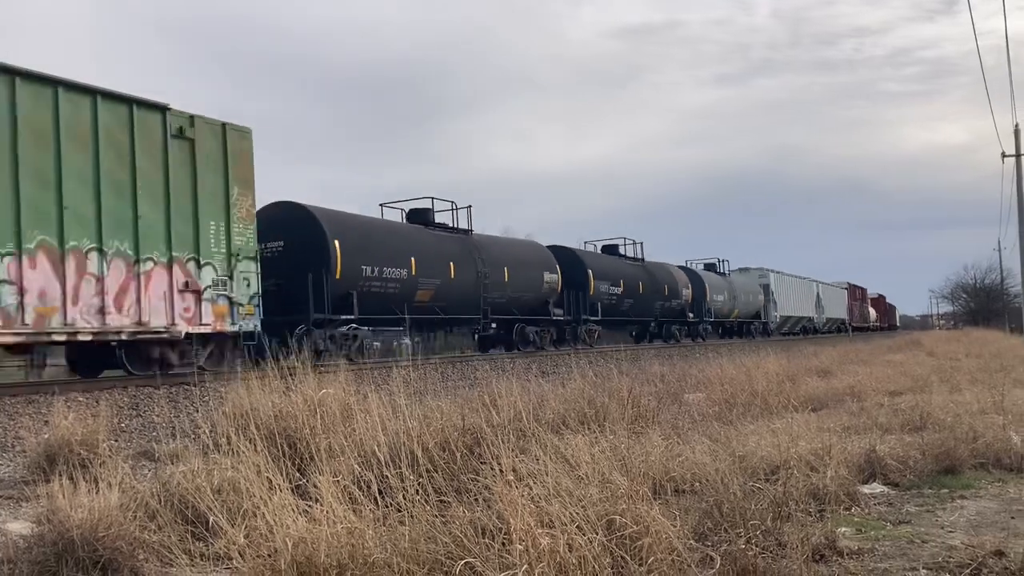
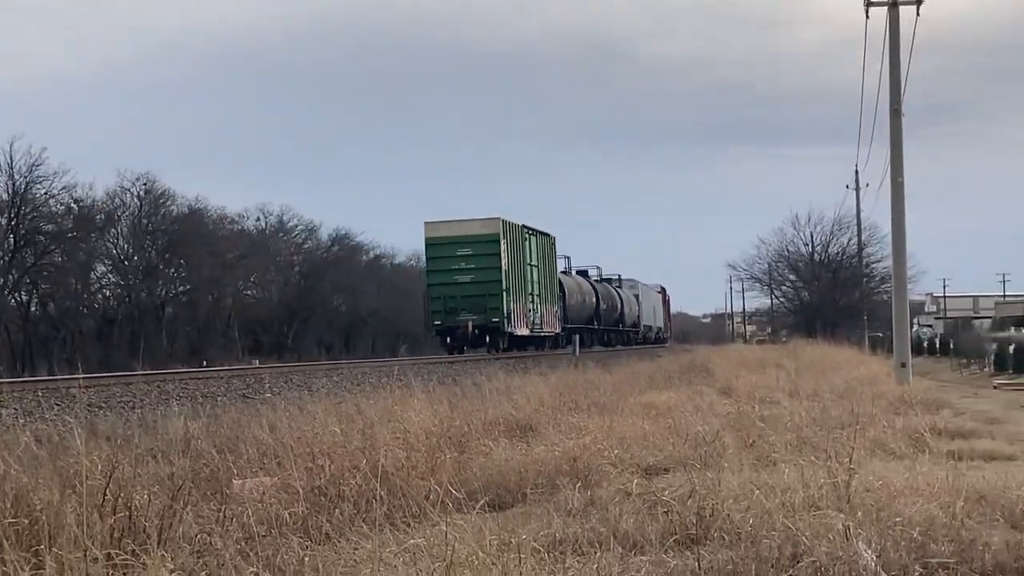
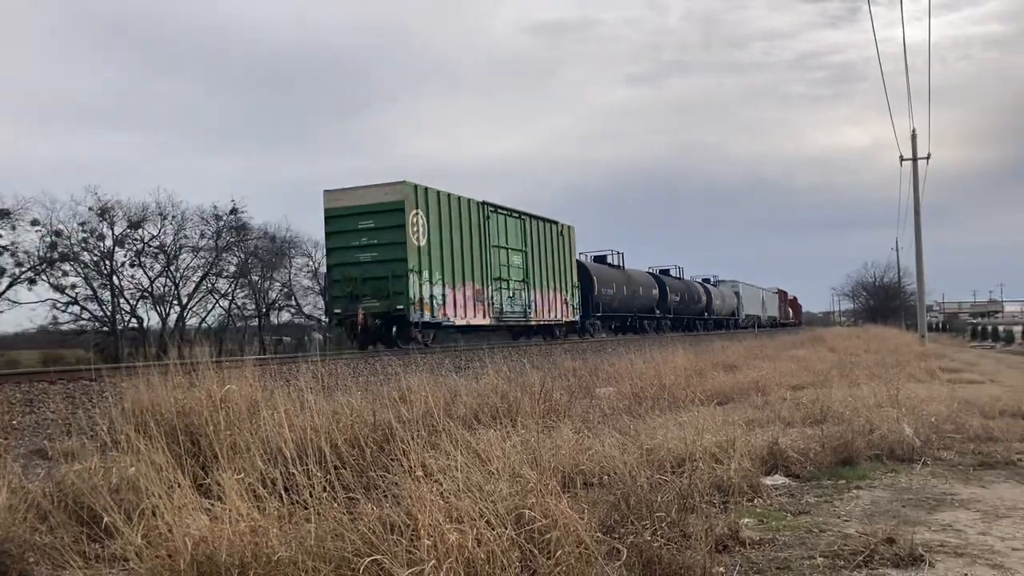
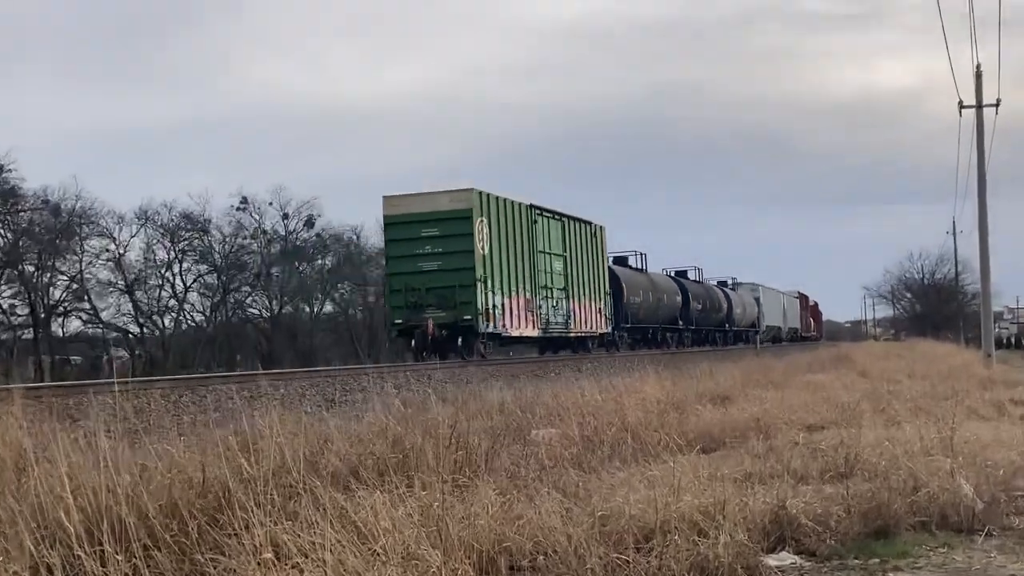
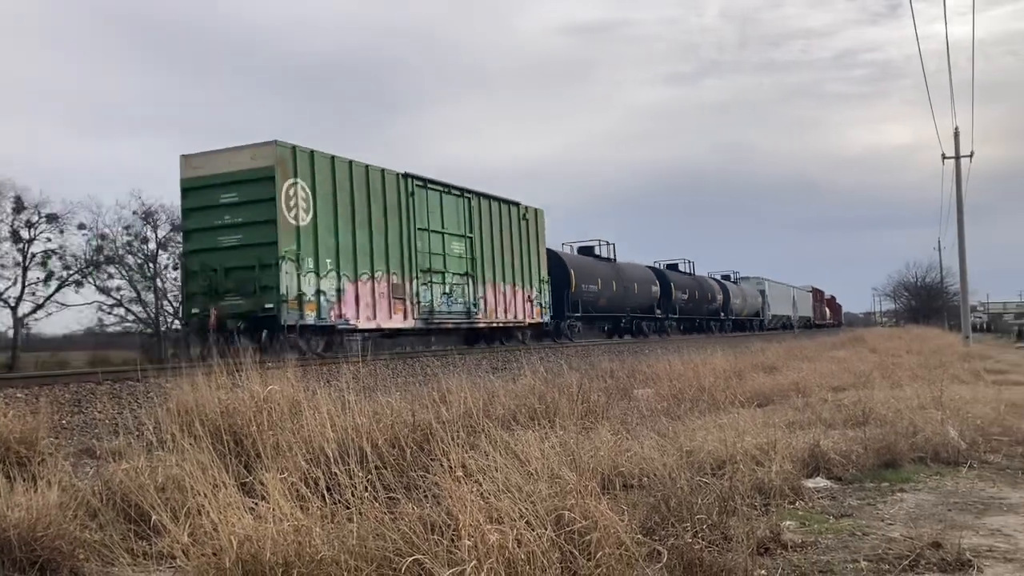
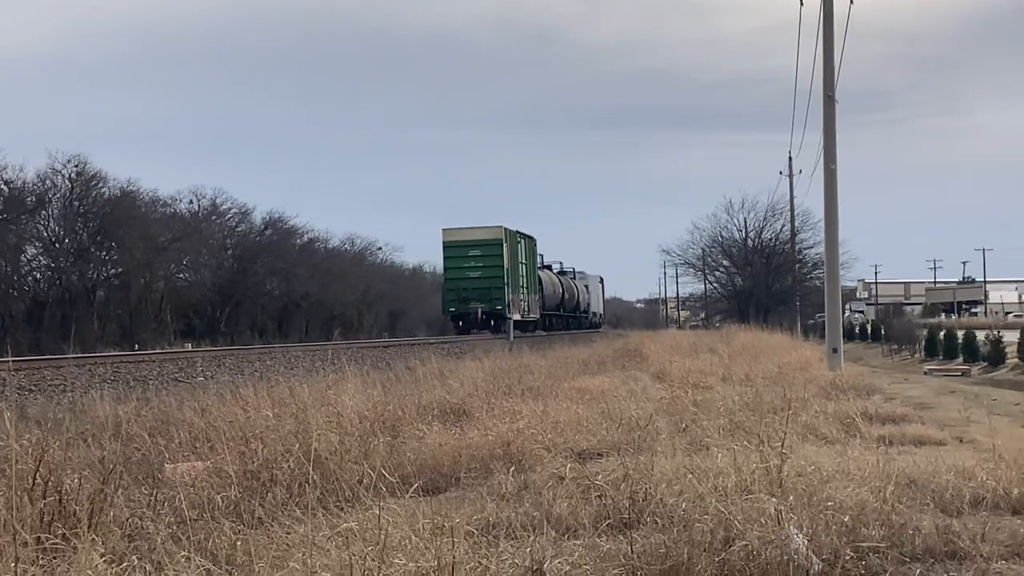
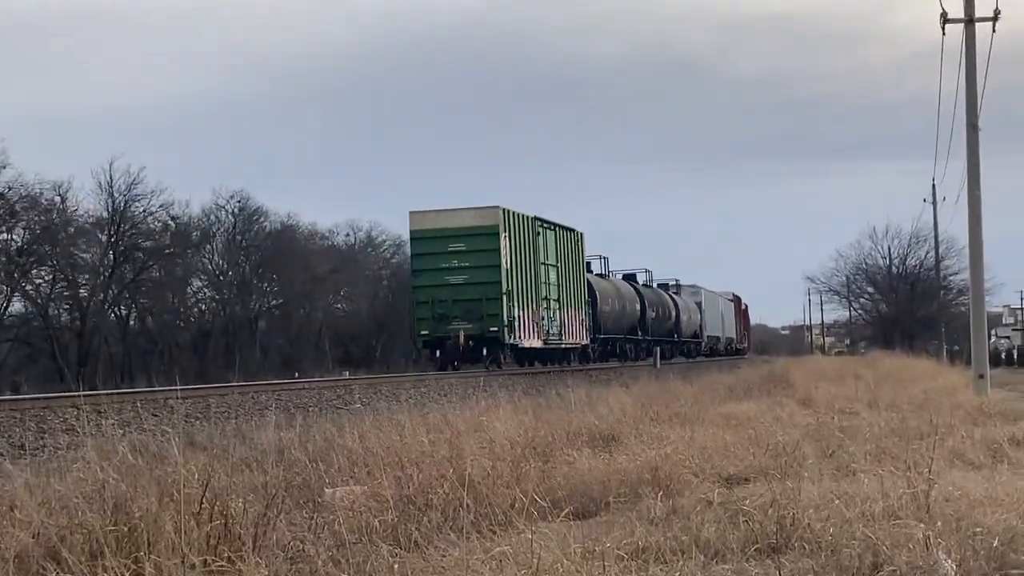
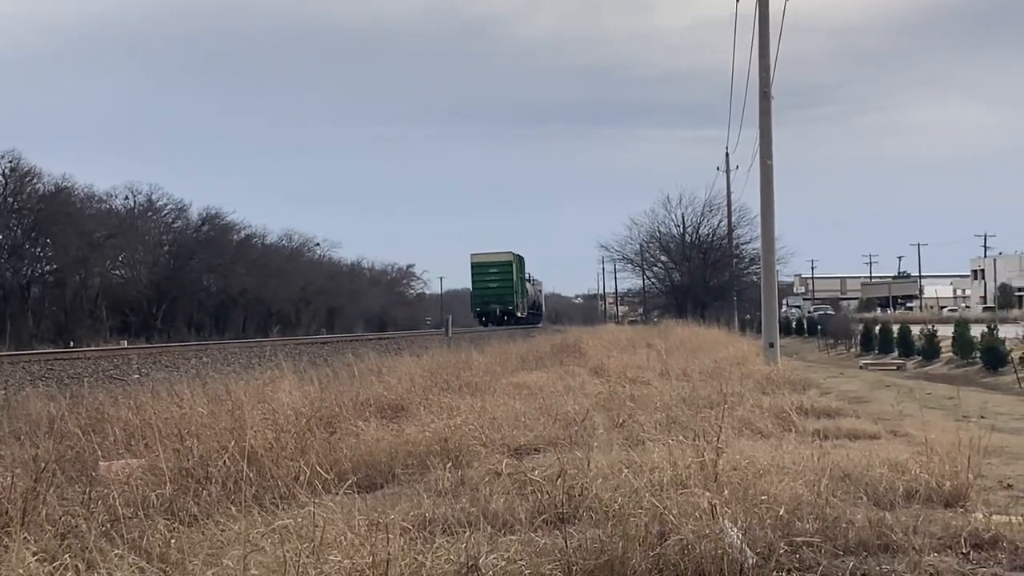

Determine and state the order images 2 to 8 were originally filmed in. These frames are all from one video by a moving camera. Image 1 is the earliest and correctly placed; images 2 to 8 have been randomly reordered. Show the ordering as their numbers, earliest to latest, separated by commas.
5, 3, 4, 7, 2, 6, 8
